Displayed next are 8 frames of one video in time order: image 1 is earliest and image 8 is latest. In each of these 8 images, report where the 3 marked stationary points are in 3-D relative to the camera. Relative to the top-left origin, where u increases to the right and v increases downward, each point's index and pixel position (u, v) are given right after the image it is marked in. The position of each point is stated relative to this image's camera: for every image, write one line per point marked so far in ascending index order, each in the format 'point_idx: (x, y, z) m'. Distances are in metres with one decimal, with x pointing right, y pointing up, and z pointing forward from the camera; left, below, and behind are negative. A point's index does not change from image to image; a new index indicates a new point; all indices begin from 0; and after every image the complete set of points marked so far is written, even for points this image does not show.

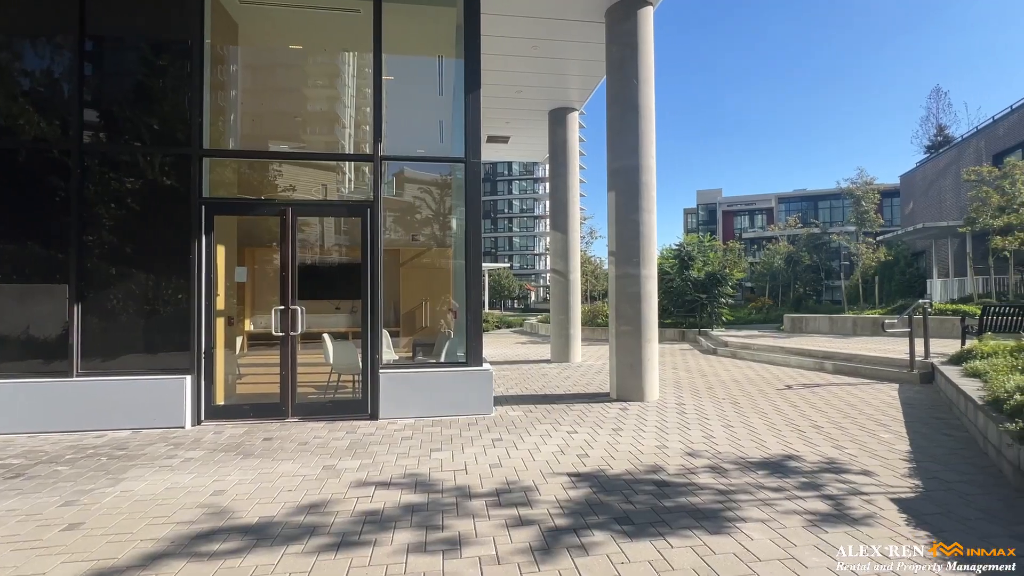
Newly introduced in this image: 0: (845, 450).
0: (+3.4, -1.7, +4.9) m
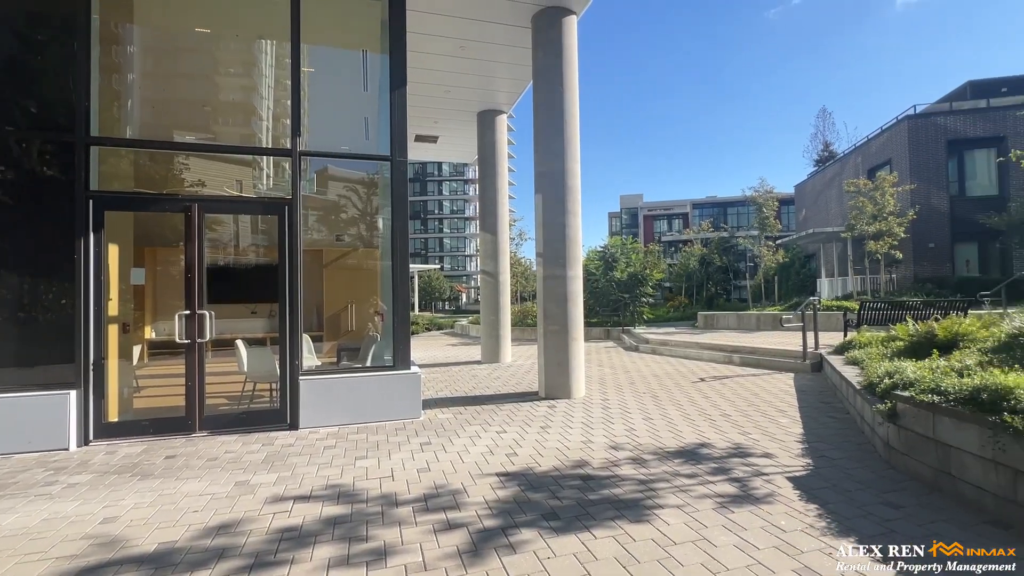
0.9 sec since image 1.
0: (+2.7, -1.7, +5.3) m
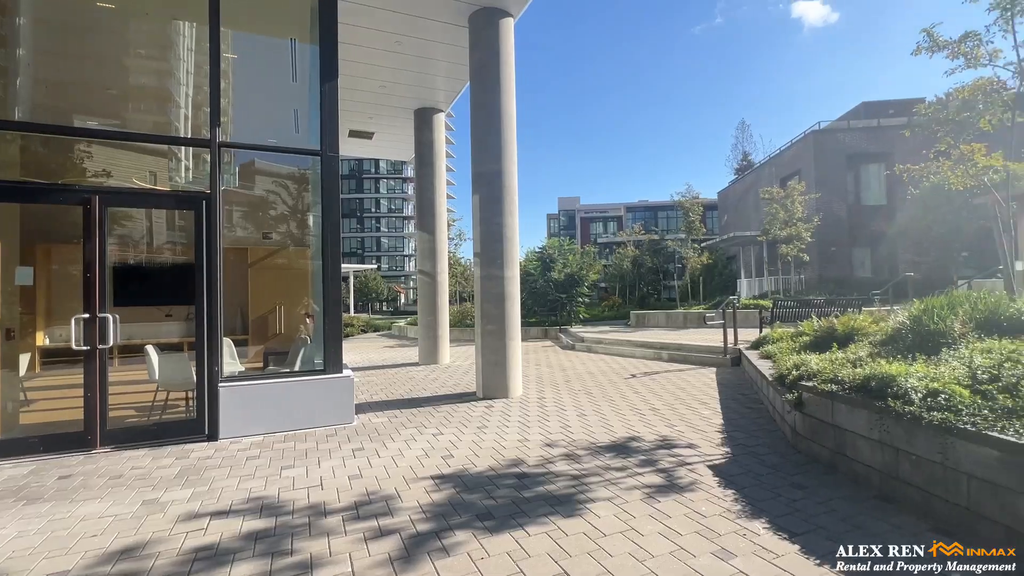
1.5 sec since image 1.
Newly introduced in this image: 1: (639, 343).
0: (+1.9, -1.7, +5.6) m
1: (+3.2, -1.4, +11.9) m
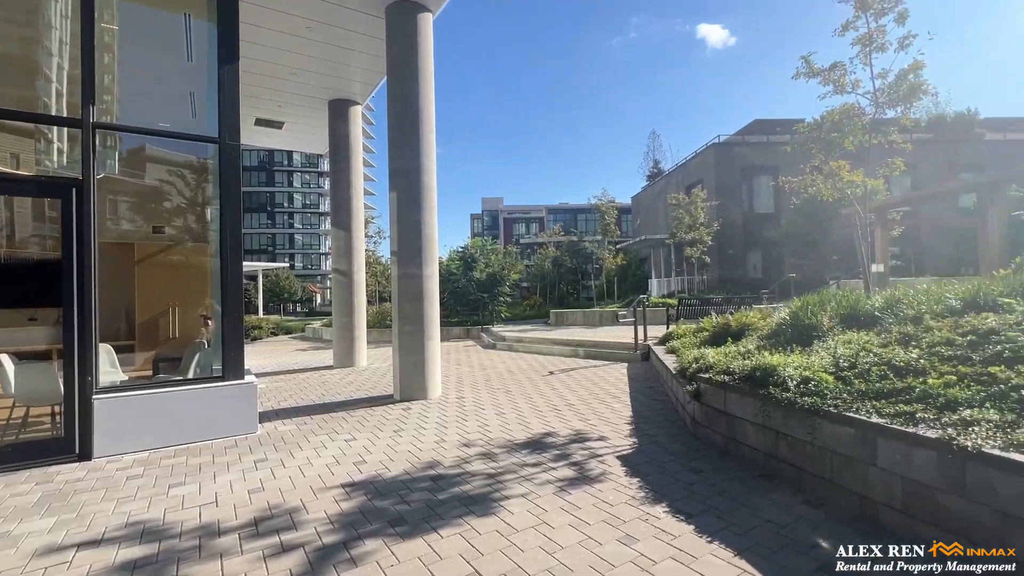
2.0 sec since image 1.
0: (+0.9, -1.7, +5.8) m
1: (+1.2, -1.4, +12.2) m
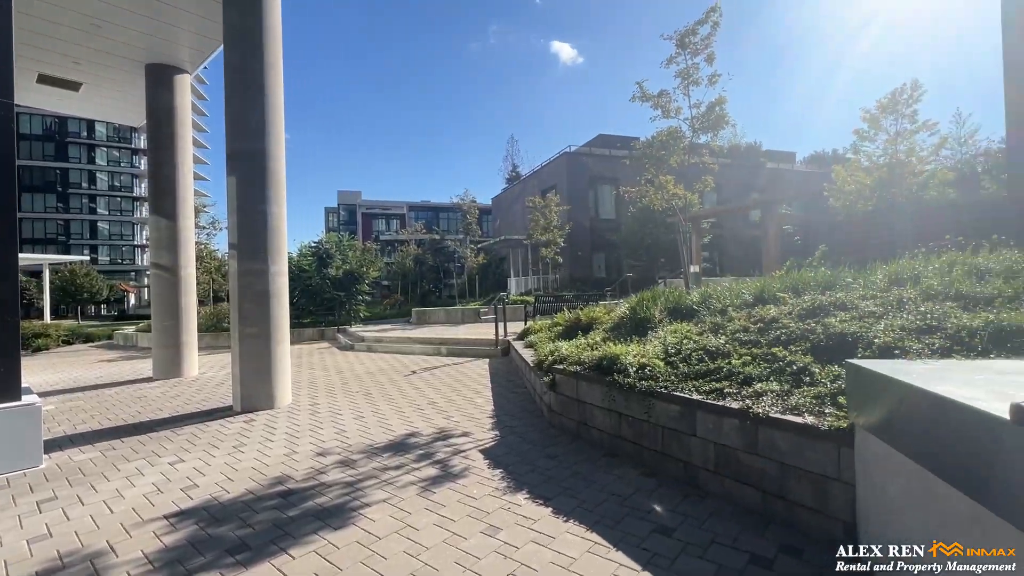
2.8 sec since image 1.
0: (-0.8, -1.6, +5.9) m
1: (-2.4, -1.3, +12.1) m
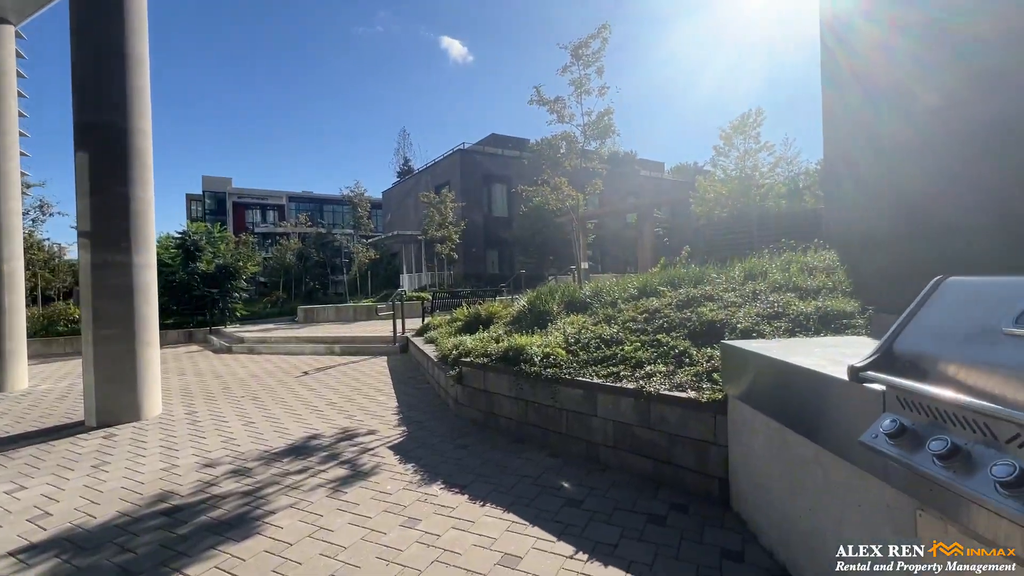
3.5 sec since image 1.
0: (-1.9, -1.6, +5.7) m
1: (-4.9, -1.2, +11.3) m
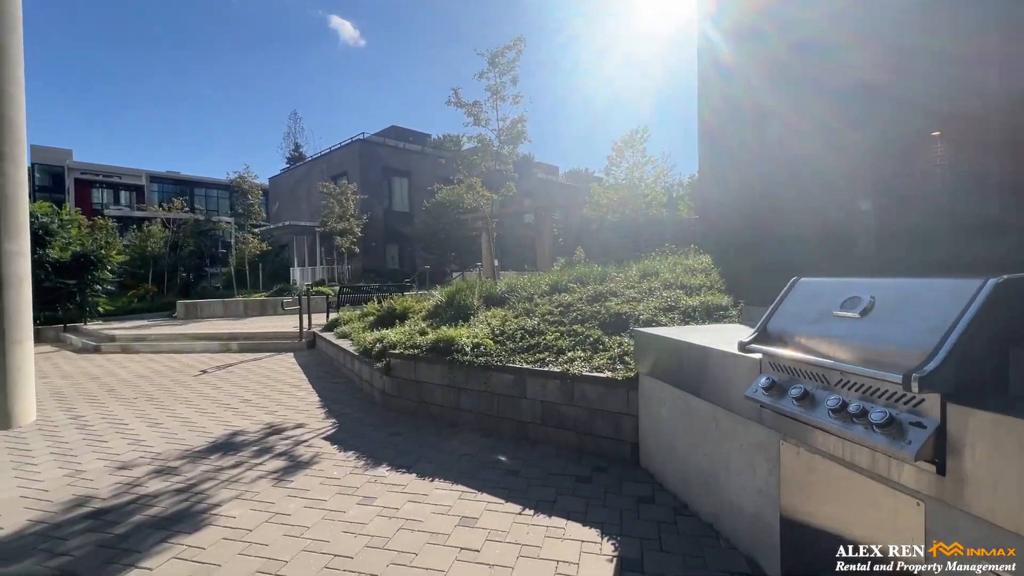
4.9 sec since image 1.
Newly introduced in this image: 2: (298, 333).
0: (-2.8, -1.5, +5.5) m
1: (-7.0, -1.1, +10.4) m
2: (-4.6, -1.0, +10.2) m
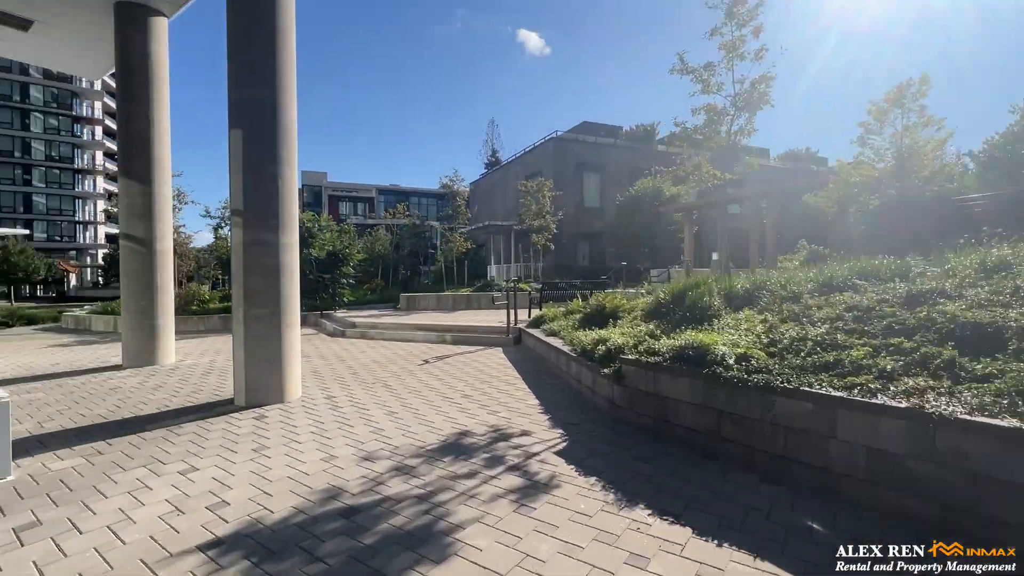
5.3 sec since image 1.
0: (-0.1, -1.4, +5.2) m
1: (-2.2, -0.9, +11.2) m
2: (-0.2, -0.8, +10.1) m
